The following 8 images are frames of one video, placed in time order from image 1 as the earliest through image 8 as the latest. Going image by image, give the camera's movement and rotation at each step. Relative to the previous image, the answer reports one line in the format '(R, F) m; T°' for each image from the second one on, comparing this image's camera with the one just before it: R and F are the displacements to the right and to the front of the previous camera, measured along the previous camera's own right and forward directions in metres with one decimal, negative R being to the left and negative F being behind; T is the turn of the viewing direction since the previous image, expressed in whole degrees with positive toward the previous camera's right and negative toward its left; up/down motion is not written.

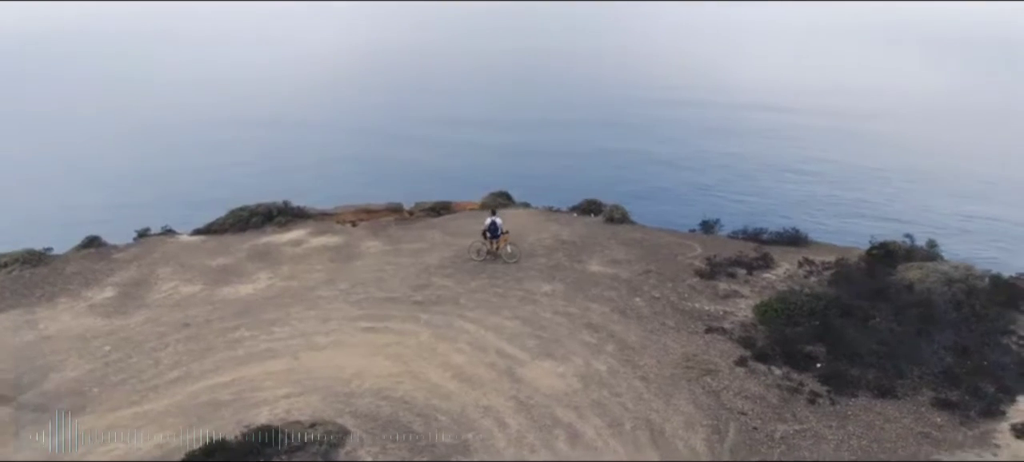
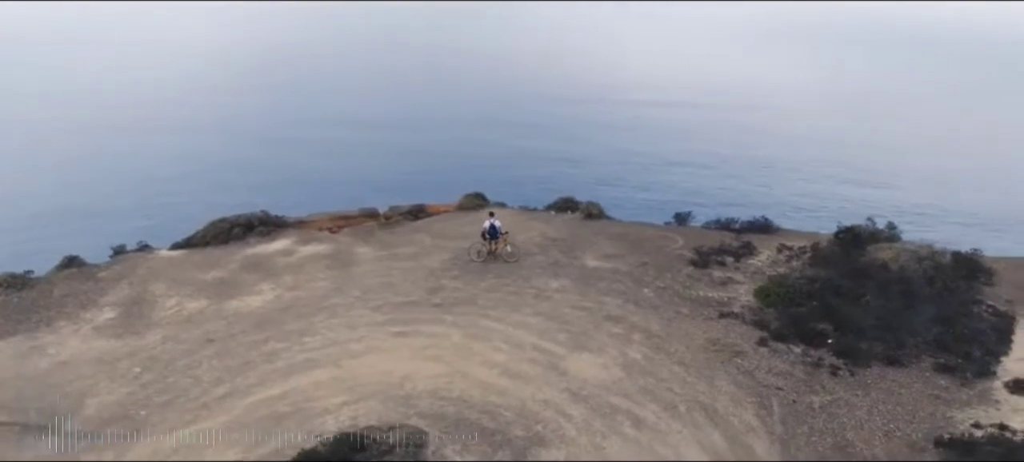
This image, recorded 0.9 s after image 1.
(-3.5, -0.6) m; +8°
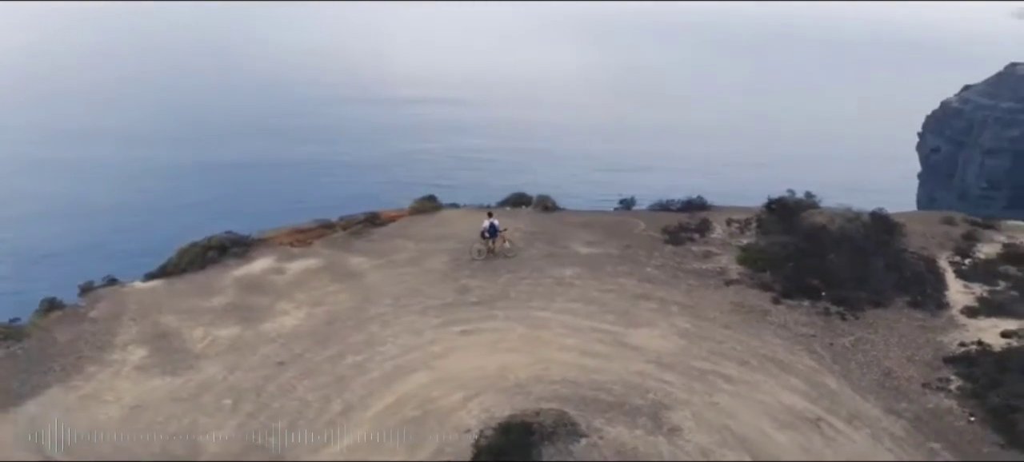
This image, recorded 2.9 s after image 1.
(-7.3, -0.7) m; +15°
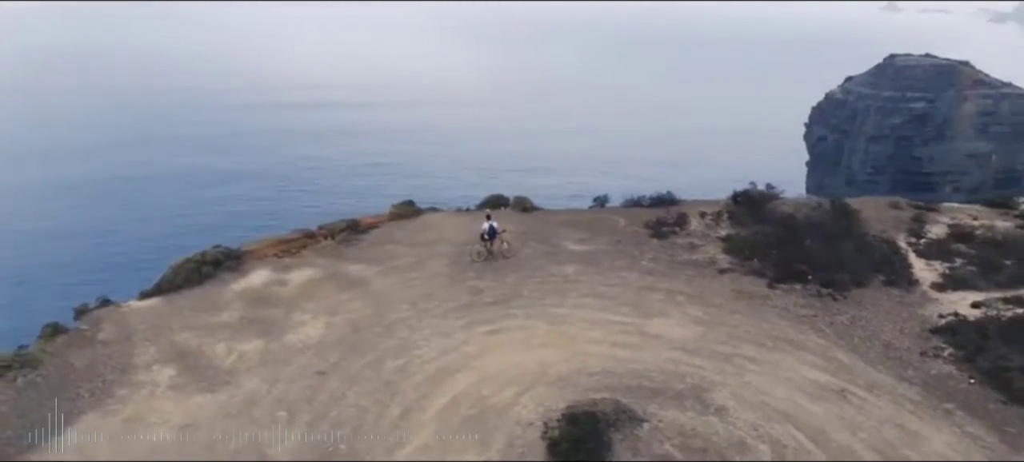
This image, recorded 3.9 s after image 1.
(-3.6, -0.7) m; +7°
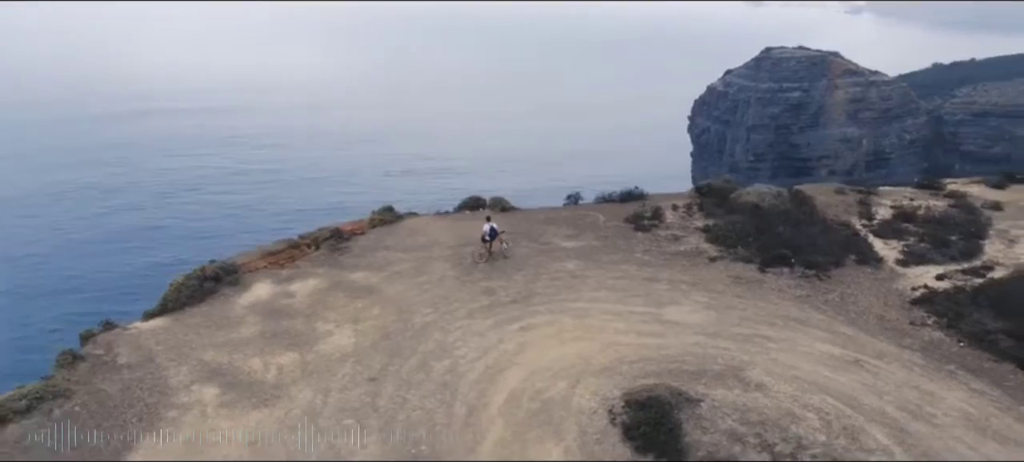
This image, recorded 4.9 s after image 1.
(-4.2, -0.7) m; +8°
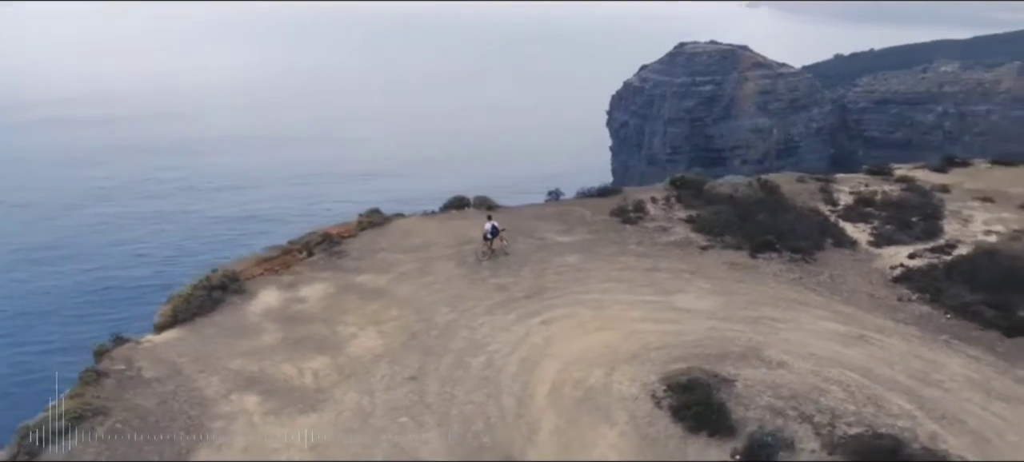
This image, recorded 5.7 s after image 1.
(-3.3, -0.6) m; +6°
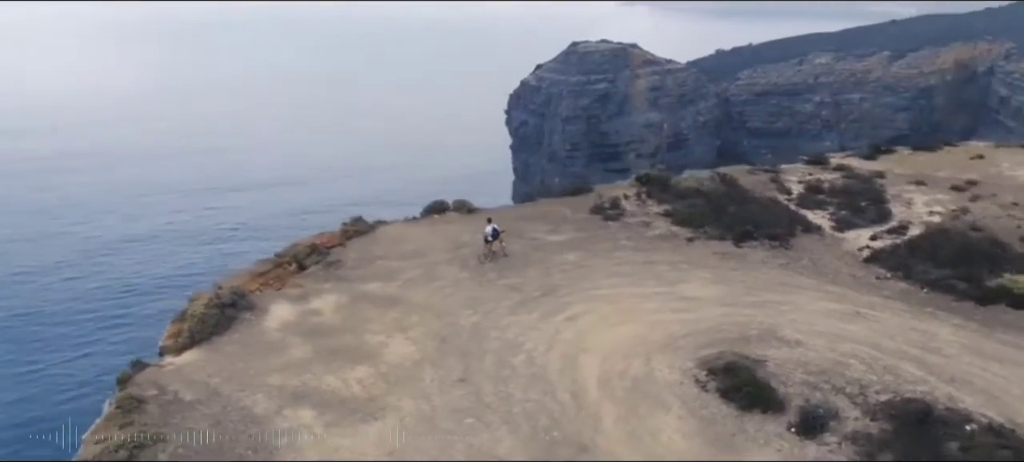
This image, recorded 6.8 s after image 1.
(-4.3, -0.5) m; +8°
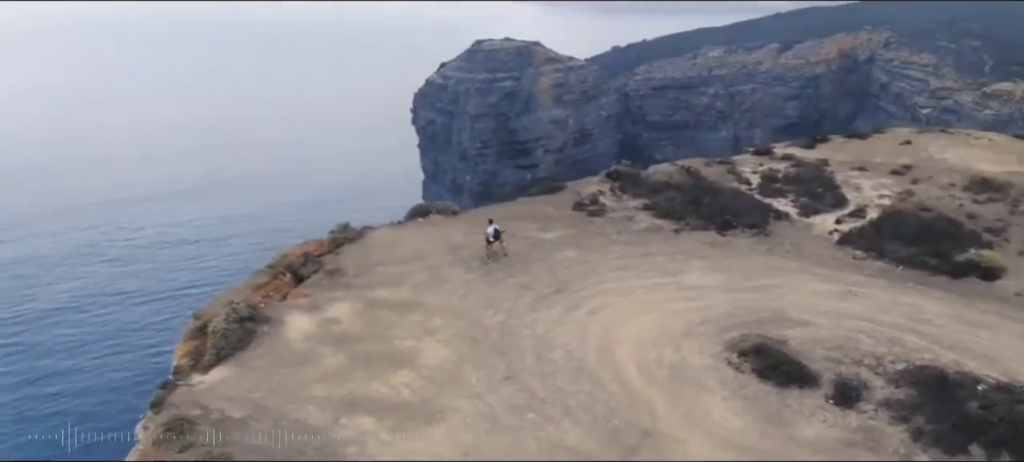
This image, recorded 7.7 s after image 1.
(-4.1, -0.4) m; +7°
